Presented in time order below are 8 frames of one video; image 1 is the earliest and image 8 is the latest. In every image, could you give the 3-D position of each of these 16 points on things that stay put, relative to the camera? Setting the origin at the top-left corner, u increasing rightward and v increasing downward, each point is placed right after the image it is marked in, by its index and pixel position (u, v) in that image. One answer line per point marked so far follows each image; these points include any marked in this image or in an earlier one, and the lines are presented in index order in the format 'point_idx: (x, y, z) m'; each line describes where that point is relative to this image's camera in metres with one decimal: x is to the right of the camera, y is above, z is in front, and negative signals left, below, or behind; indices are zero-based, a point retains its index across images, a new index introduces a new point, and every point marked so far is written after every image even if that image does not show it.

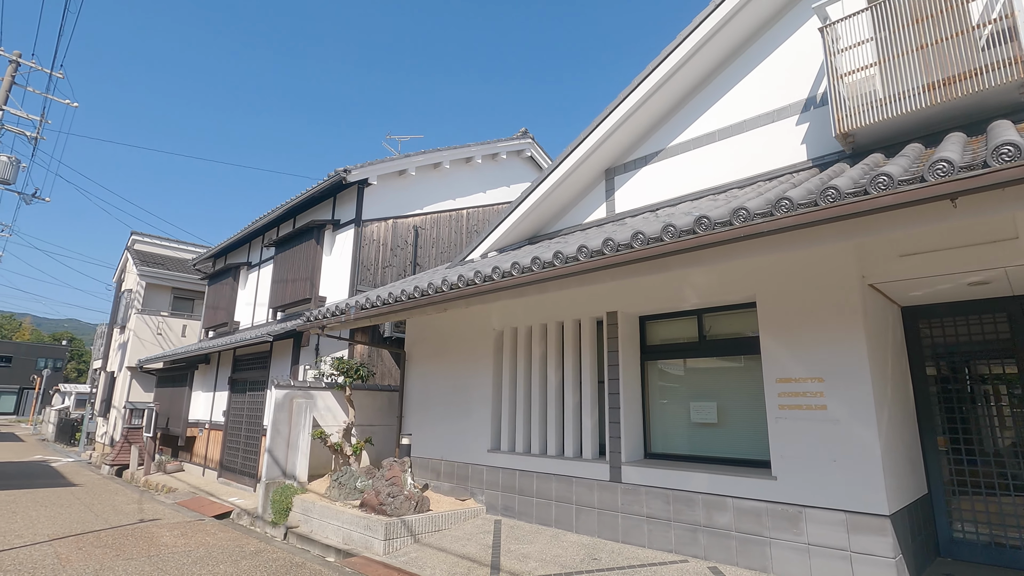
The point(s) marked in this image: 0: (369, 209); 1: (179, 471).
0: (-2.8, +1.5, +10.4) m
1: (-7.3, -4.0, +11.8) m
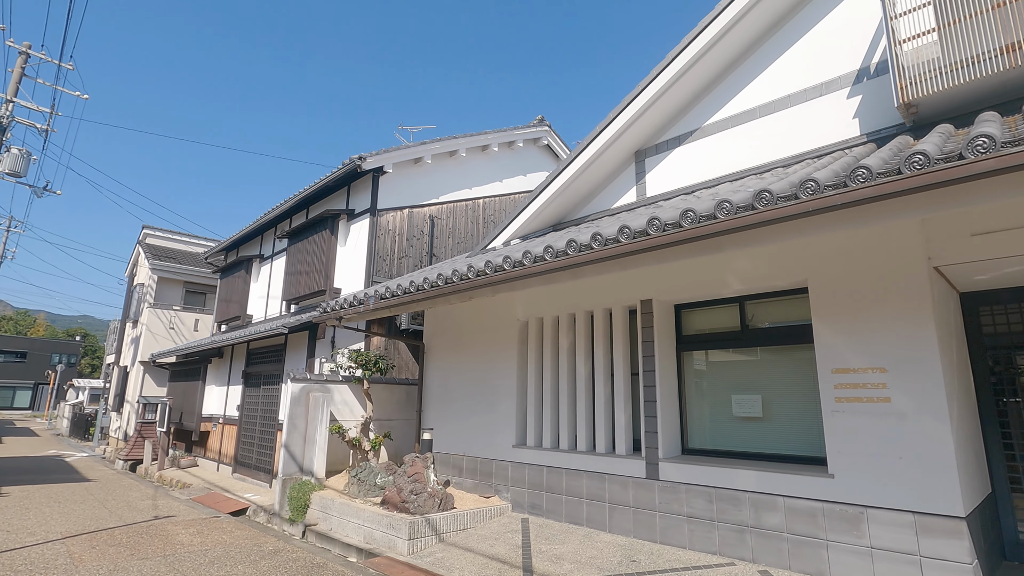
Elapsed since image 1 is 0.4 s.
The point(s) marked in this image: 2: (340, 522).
0: (-2.4, +1.7, +10.1) m
1: (-6.9, -3.9, +11.6) m
2: (-2.1, -2.8, +6.4) m
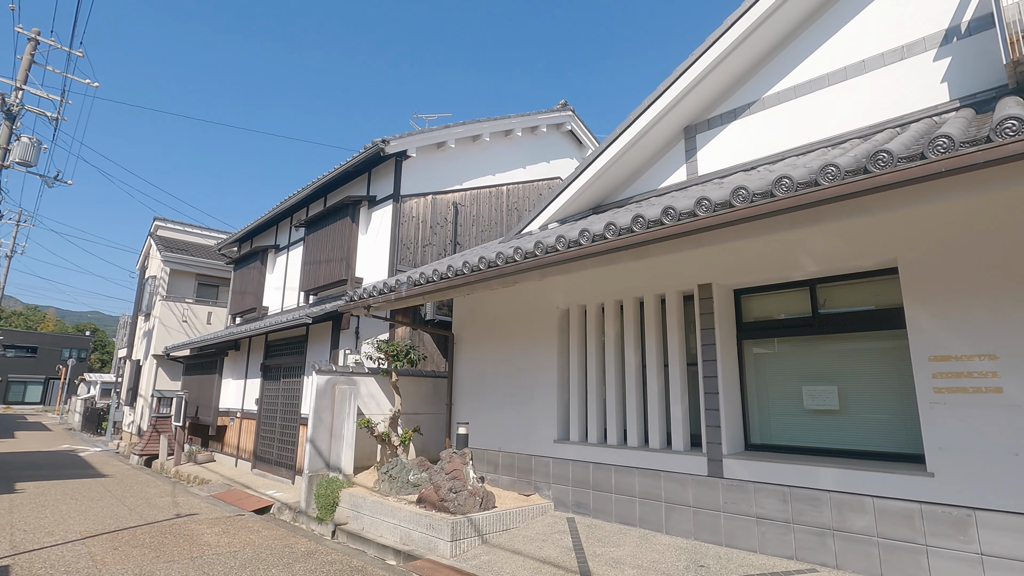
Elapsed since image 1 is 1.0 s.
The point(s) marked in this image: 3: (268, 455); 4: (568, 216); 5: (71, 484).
0: (-1.9, +1.9, +9.7) m
1: (-6.4, -3.7, +11.3) m
2: (-1.6, -2.6, +6.1) m
3: (-4.3, -3.0, +9.5) m
4: (+0.8, +0.9, +7.1) m
5: (-7.6, -3.4, +9.3) m
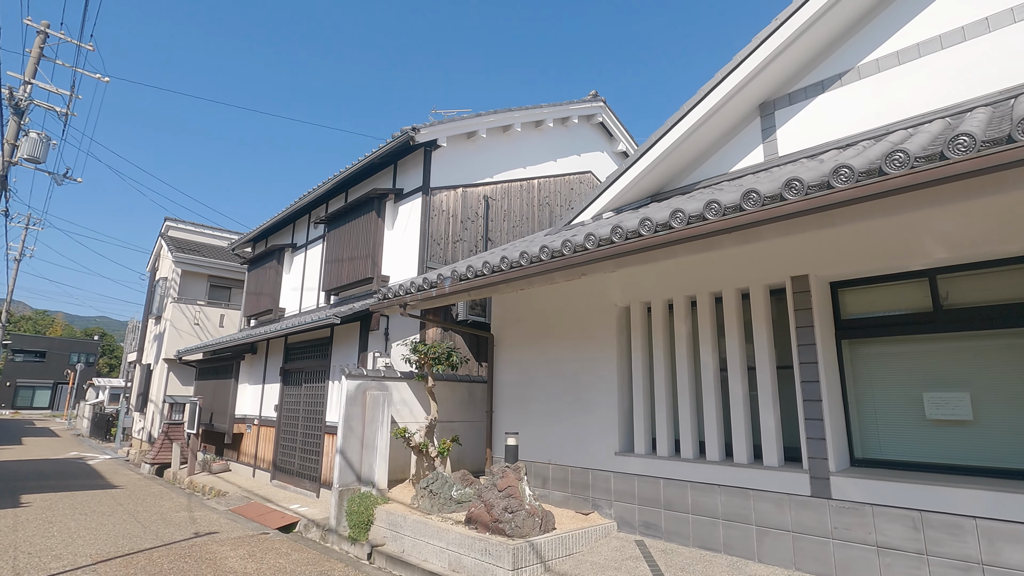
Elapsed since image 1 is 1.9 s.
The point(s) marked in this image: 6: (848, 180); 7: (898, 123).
0: (-1.3, +1.9, +9.1) m
1: (-5.7, -3.7, +10.7) m
2: (-1.0, -2.6, +5.4) m
3: (-3.7, -2.9, +8.9) m
4: (+1.4, +1.0, +6.4) m
5: (-7.0, -3.4, +8.7) m
6: (+1.9, +0.6, +3.2) m
7: (+3.3, +1.4, +4.6) m
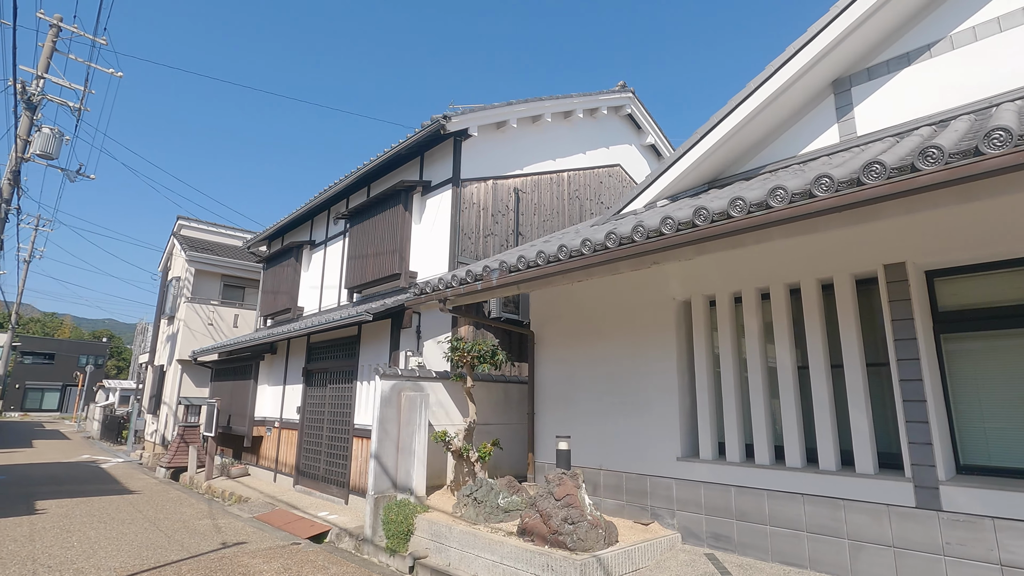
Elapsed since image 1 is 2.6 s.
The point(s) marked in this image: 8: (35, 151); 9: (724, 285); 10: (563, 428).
0: (-0.7, +2.0, +8.7) m
1: (-5.2, -3.6, +10.4) m
2: (-0.5, -2.5, +5.0) m
3: (-3.2, -2.9, +8.5) m
4: (+1.9, +1.1, +6.0) m
5: (-6.5, -3.3, +8.3) m
6: (+2.4, +0.7, +2.7) m
7: (+3.8, +1.5, +4.2) m
8: (-11.1, +3.2, +12.5) m
9: (+2.0, 0.0, +5.2) m
10: (+0.6, -1.7, +6.3) m
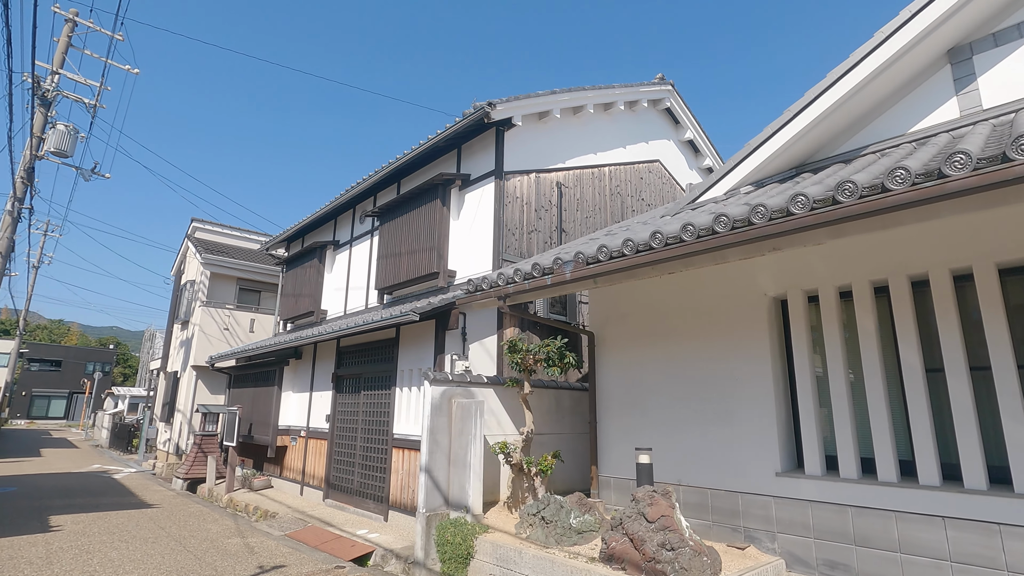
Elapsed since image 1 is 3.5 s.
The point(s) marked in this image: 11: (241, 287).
0: (0.0, +2.0, +8.2) m
1: (-4.5, -3.7, +9.8) m
2: (+0.2, -2.4, +4.4) m
3: (-2.5, -2.9, +8.0) m
4: (+2.6, +1.1, +5.5) m
5: (-5.8, -3.3, +7.8) m
6: (+3.1, +0.8, +2.2) m
7: (+4.5, +1.6, +3.6) m
8: (-10.4, +3.1, +12.1) m
9: (+2.7, +0.1, +4.6) m
10: (+1.3, -1.6, +5.7) m
11: (-8.0, 0.0, +15.8) m
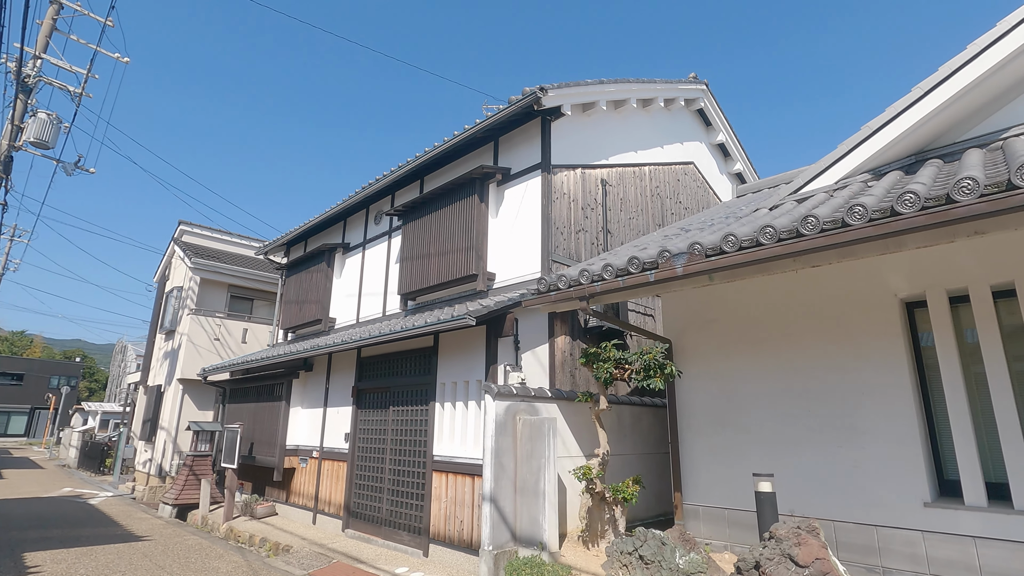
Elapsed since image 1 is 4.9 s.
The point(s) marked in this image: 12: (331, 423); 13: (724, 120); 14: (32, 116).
0: (+0.6, +1.9, +7.5) m
1: (-3.9, -3.7, +8.8) m
2: (+1.0, -2.4, +3.6) m
3: (-1.8, -2.9, +7.0) m
4: (+3.3, +1.1, +4.9) m
5: (-5.1, -3.3, +6.7) m
6: (+4.0, +0.9, +1.6) m
7: (+5.3, +1.6, +3.1) m
8: (-9.9, +3.1, +11.0) m
9: (+3.5, +0.1, +4.0) m
10: (+2.0, -1.6, +5.0) m
11: (-7.6, -0.2, +14.7) m
12: (-2.8, -2.1, +8.3) m
13: (+4.4, +3.5, +11.2) m
14: (-9.9, +3.5, +11.1) m
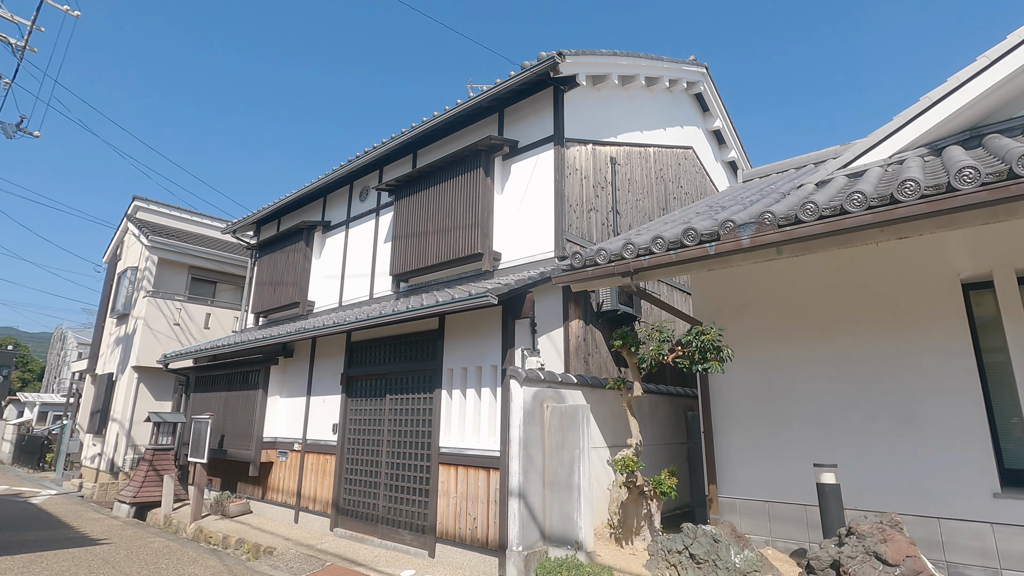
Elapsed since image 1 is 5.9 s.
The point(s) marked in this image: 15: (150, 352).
0: (+0.7, +2.2, +7.1) m
1: (-4.0, -3.4, +8.0) m
2: (+1.3, -2.2, +3.3) m
3: (-1.8, -2.6, +6.5) m
4: (+3.6, +1.3, +4.6) m
5: (-5.0, -3.0, +5.9) m
6: (+4.5, +1.0, +1.4) m
7: (+5.7, +1.7, +3.0) m
8: (-10.0, +3.5, +9.7) m
9: (+3.8, +0.2, +3.8) m
10: (+2.2, -1.4, +4.7) m
11: (-8.1, +0.3, +13.7) m
12: (-2.8, -1.8, +7.6) m
13: (+4.3, +3.7, +11.0) m
14: (-10.0, +4.0, +9.8) m
15: (-8.3, -1.5, +12.3) m
